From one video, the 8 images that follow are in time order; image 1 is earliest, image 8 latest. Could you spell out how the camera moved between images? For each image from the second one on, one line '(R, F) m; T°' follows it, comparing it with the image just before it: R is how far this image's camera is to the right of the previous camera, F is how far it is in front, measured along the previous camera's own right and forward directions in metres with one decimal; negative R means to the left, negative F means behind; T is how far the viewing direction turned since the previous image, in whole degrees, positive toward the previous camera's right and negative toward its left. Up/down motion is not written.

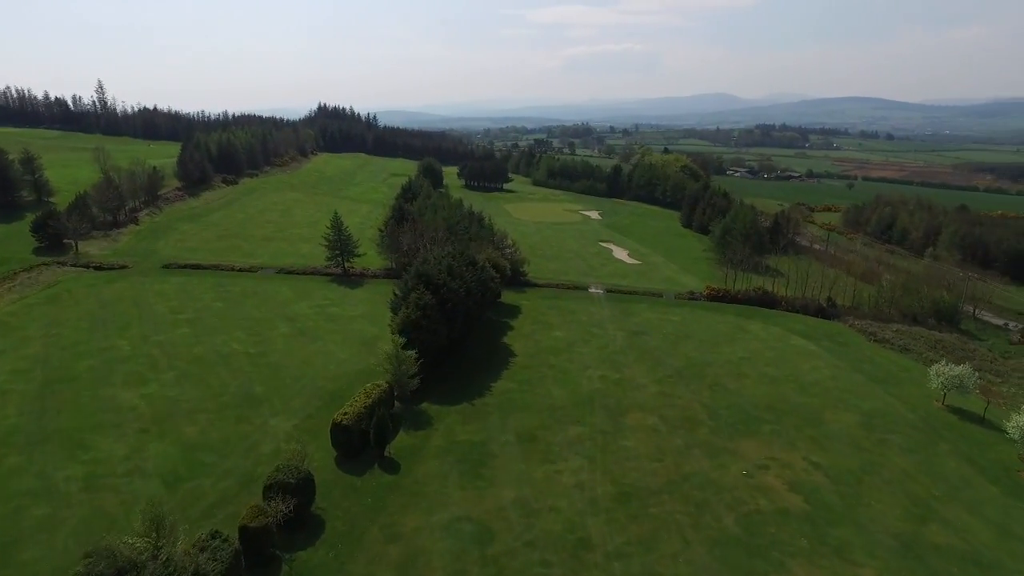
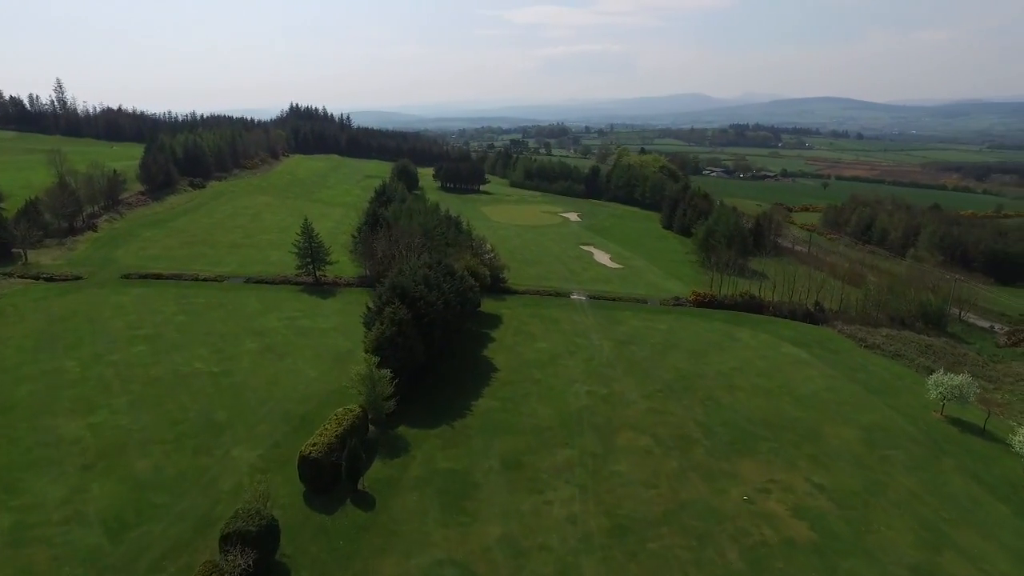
(-0.2, +2.1) m; +2°
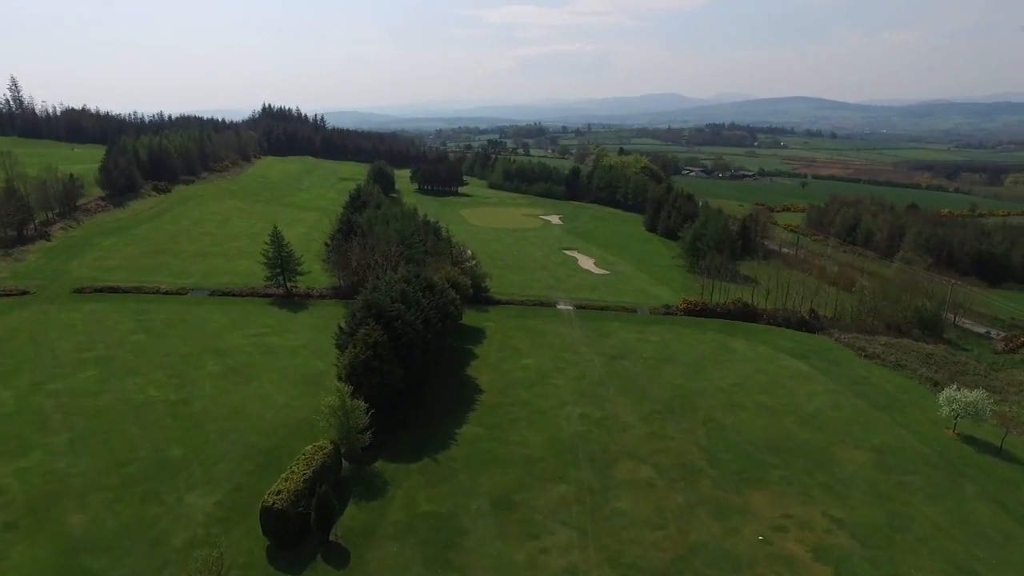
(-0.4, +2.7) m; +2°
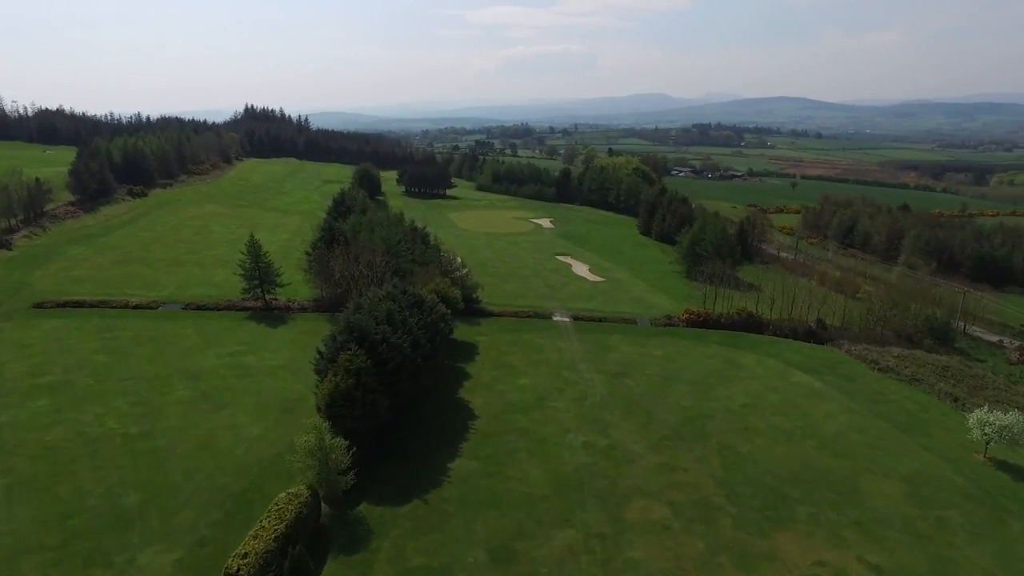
(-0.4, +2.8) m; +1°
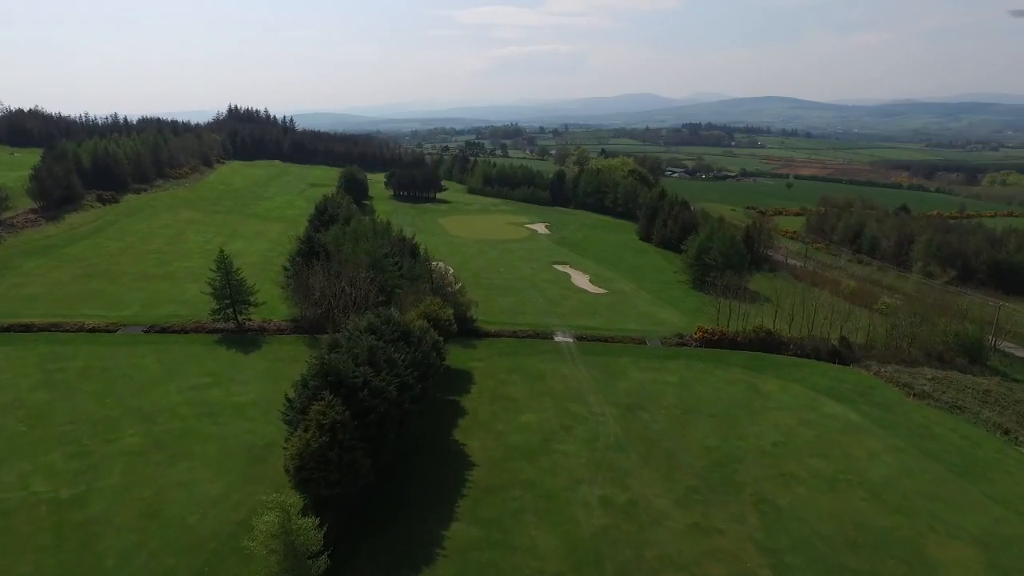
(-0.5, +4.3) m; +1°
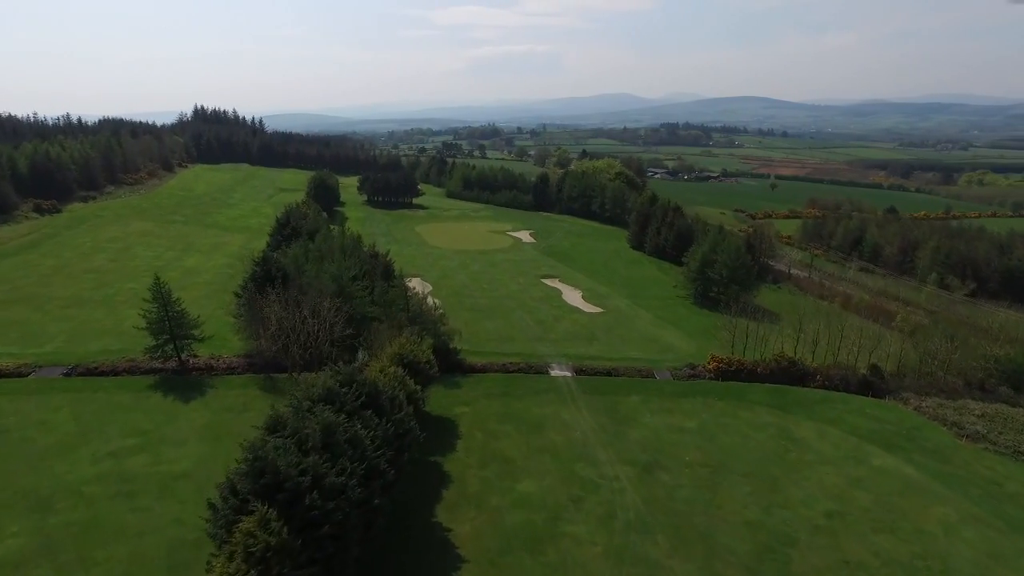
(-0.6, +6.0) m; +2°
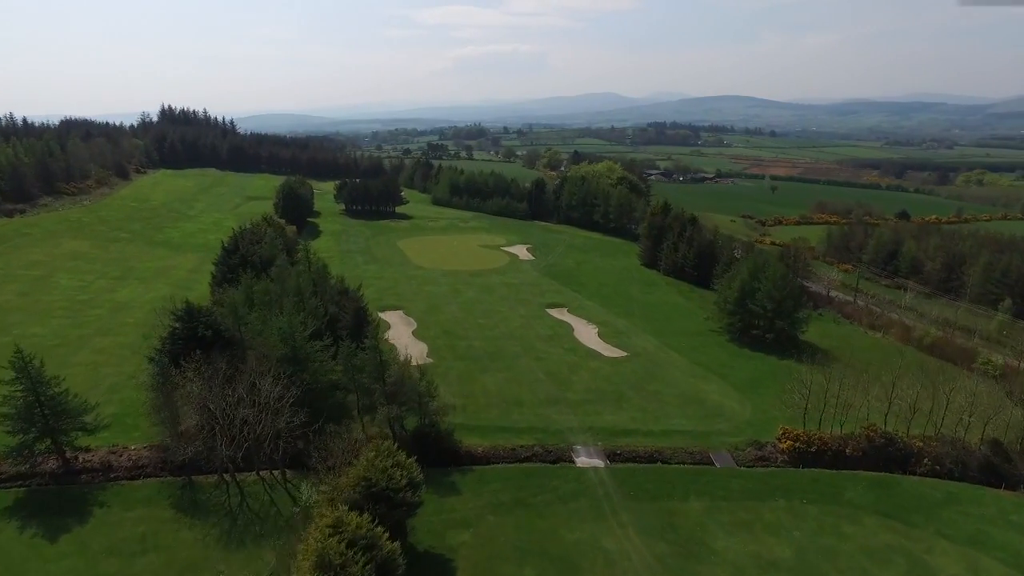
(-1.1, +10.1) m; +1°
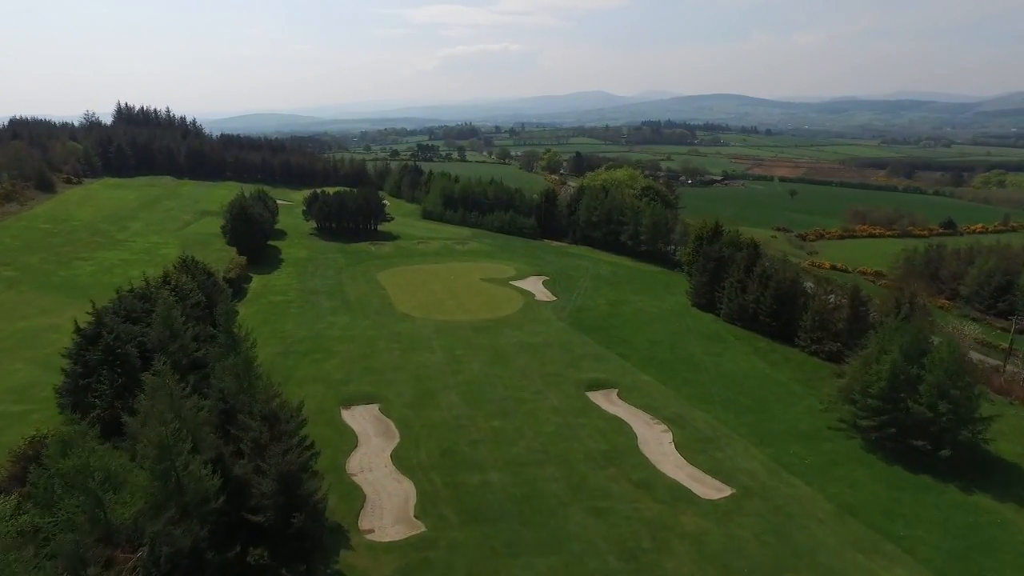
(-2.0, +17.1) m; +1°
